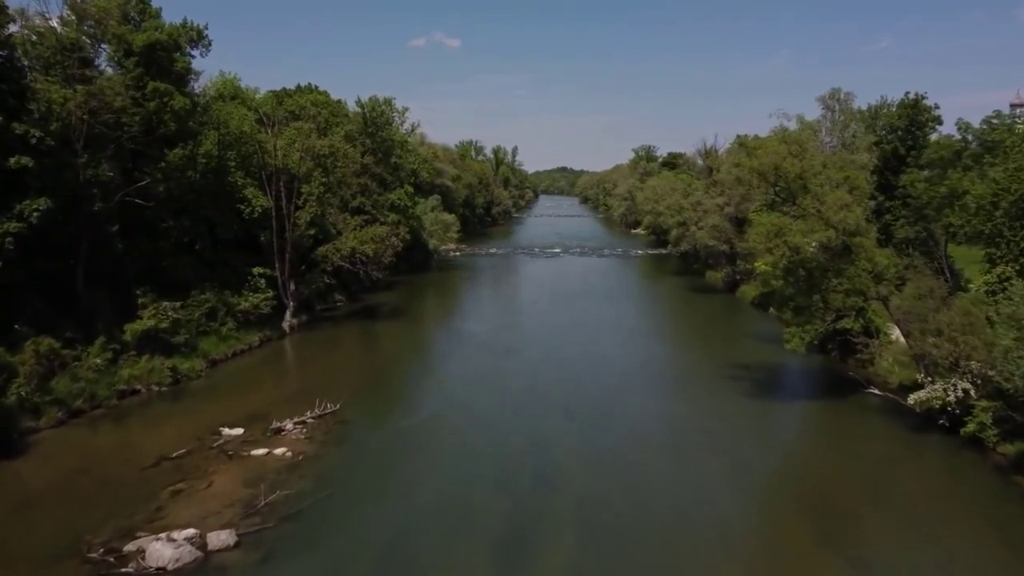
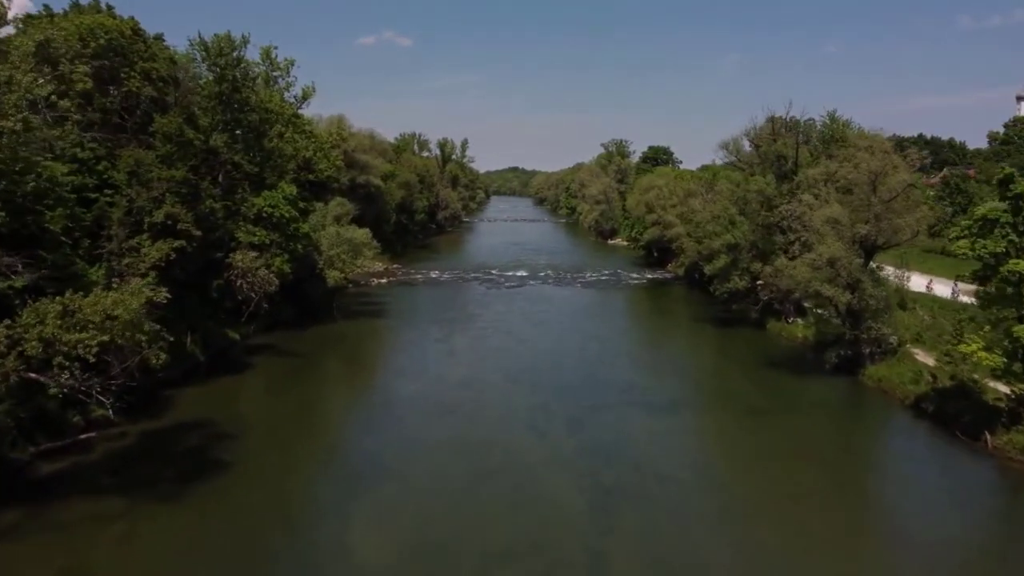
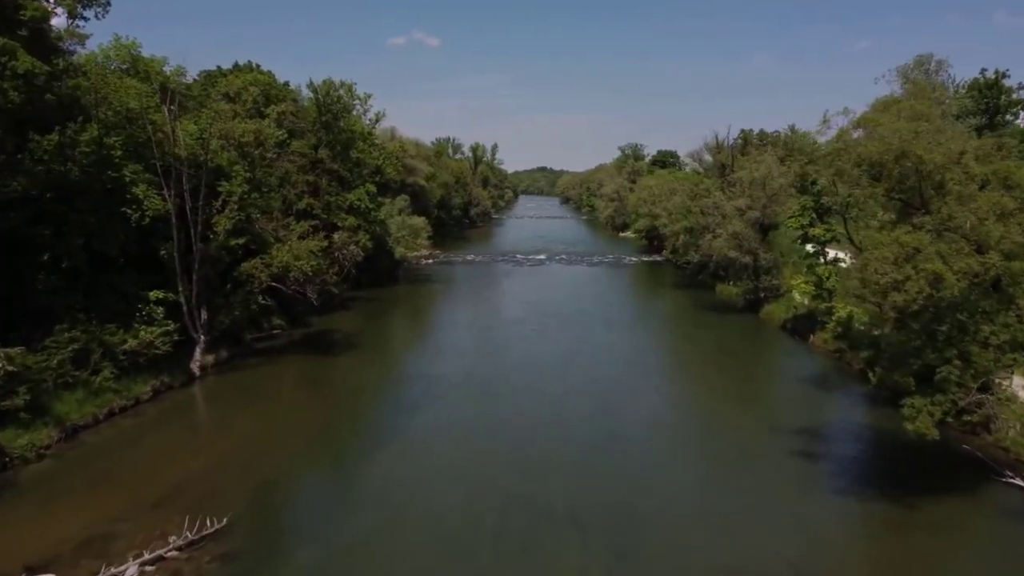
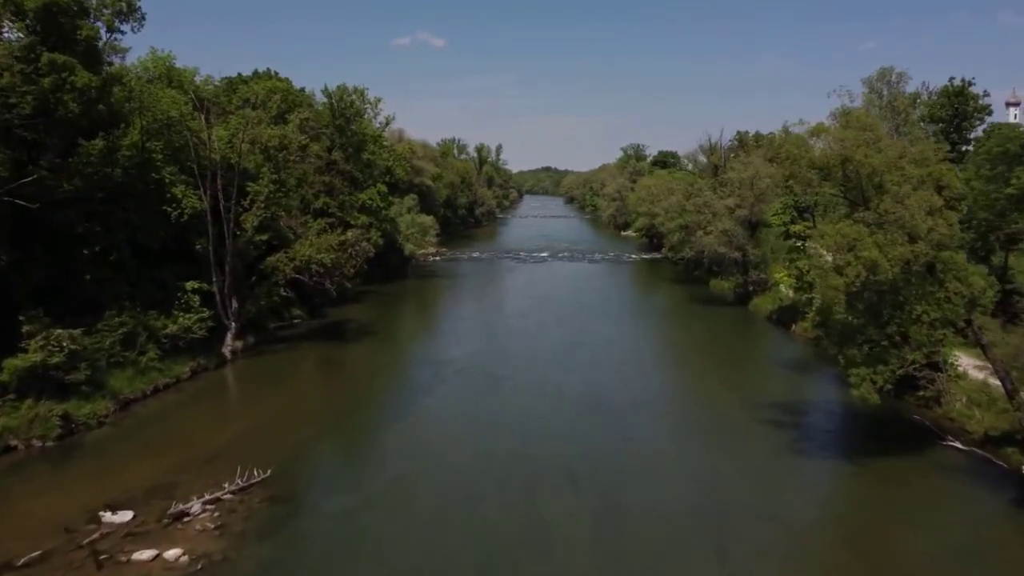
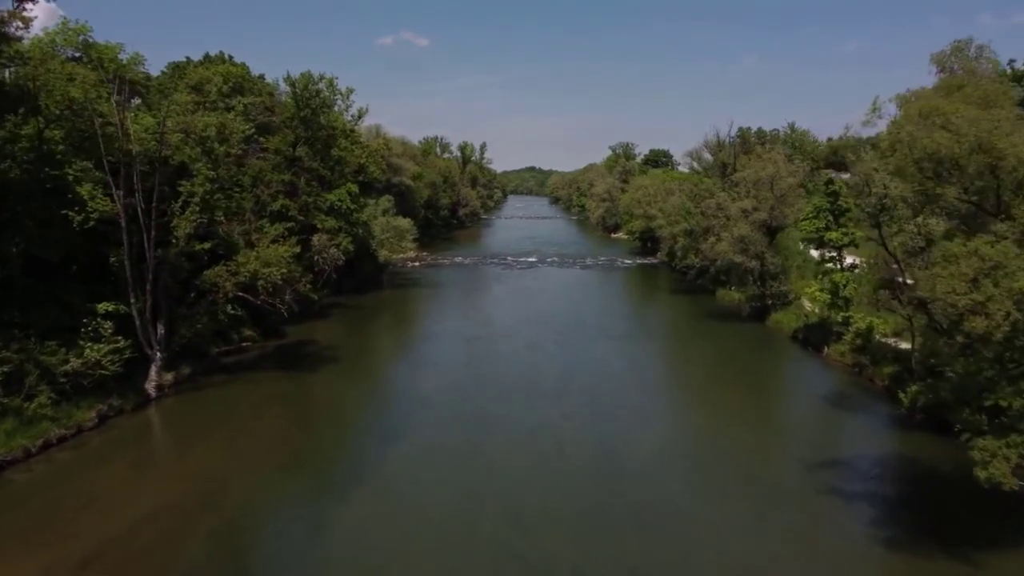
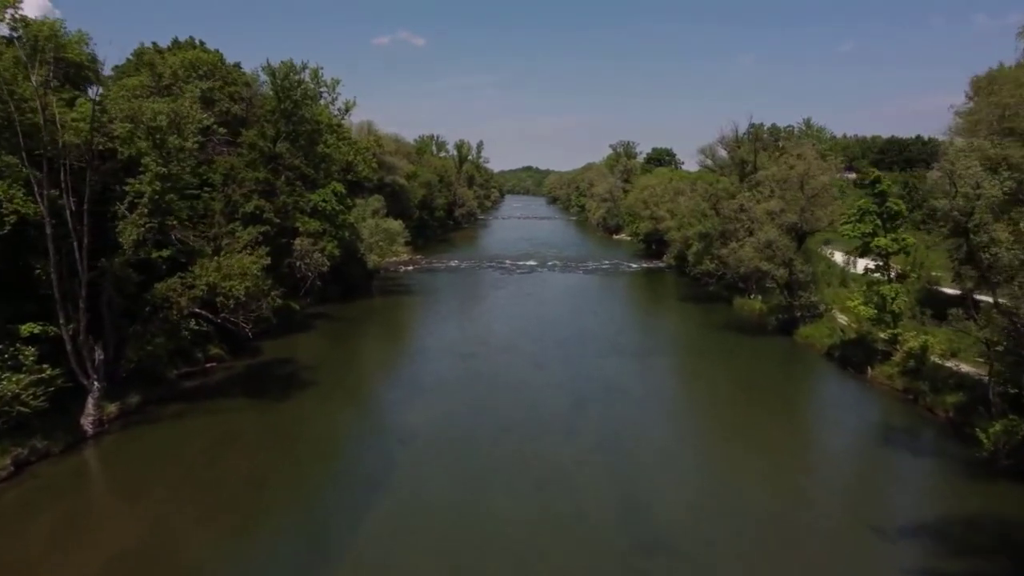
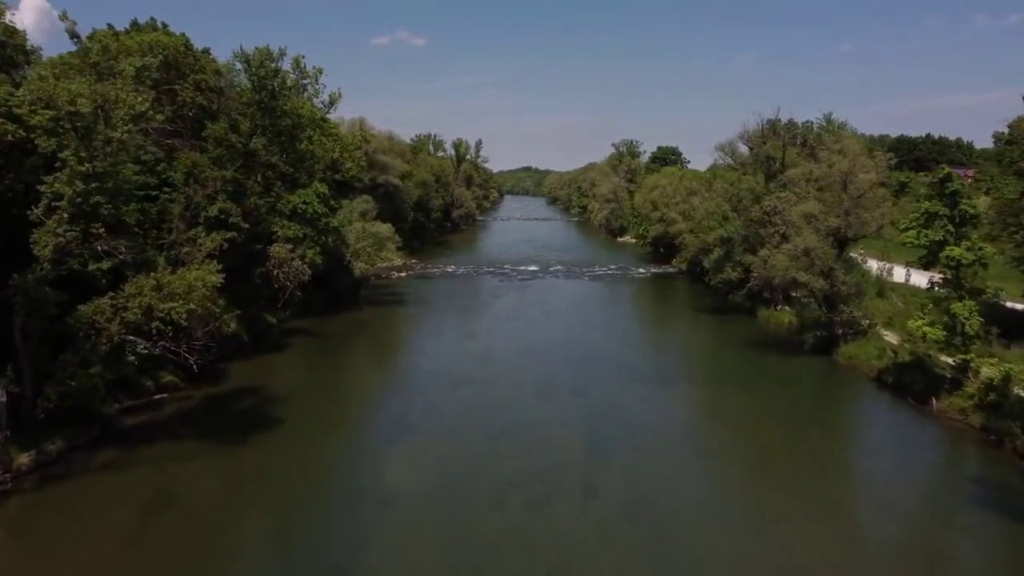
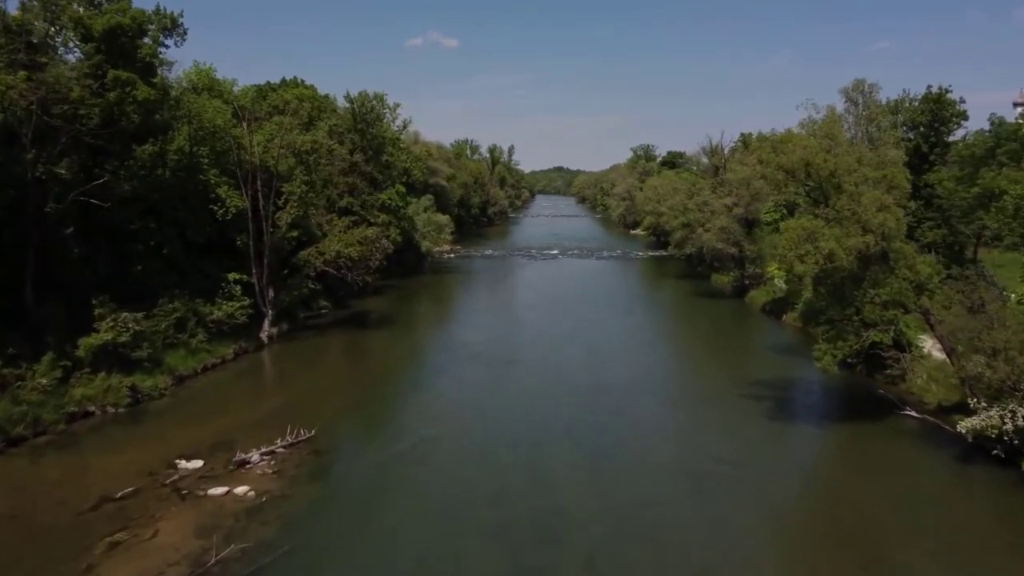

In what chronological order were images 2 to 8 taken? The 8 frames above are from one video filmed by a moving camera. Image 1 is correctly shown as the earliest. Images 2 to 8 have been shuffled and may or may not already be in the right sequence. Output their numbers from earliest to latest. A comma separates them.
8, 4, 3, 5, 6, 7, 2
